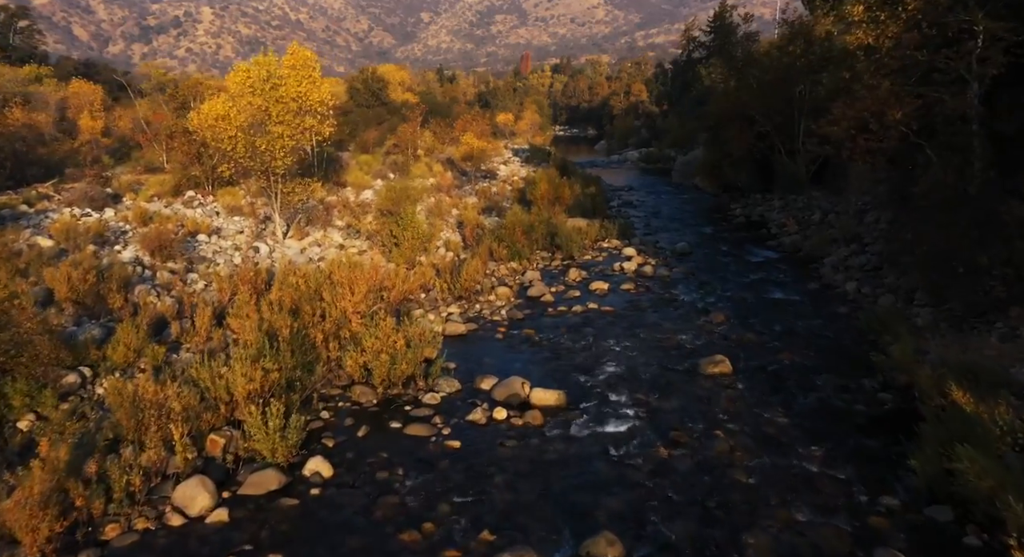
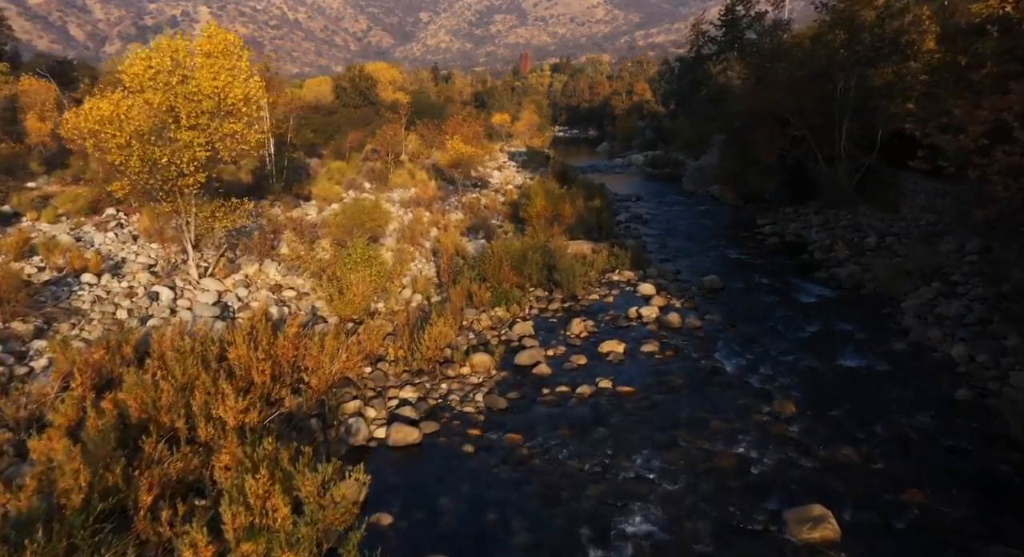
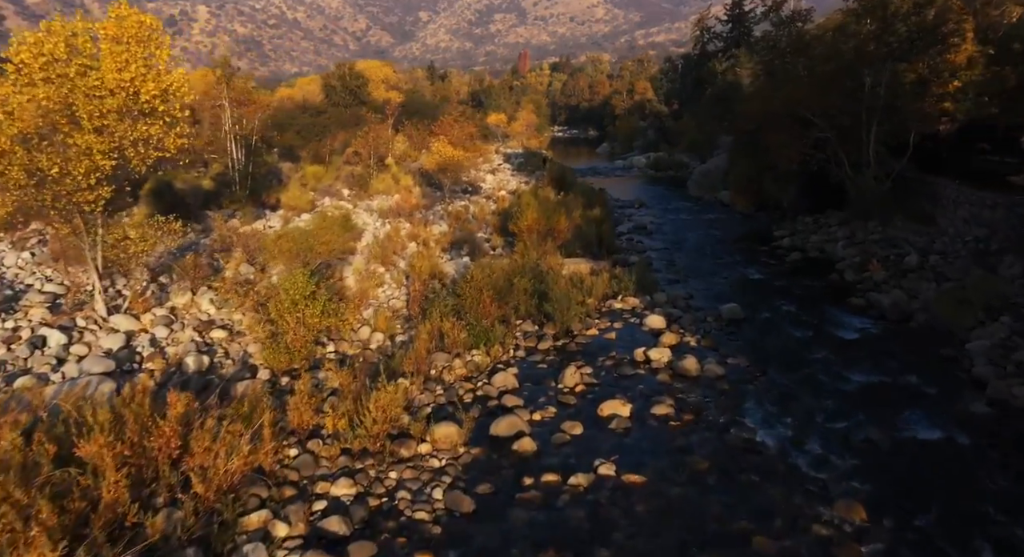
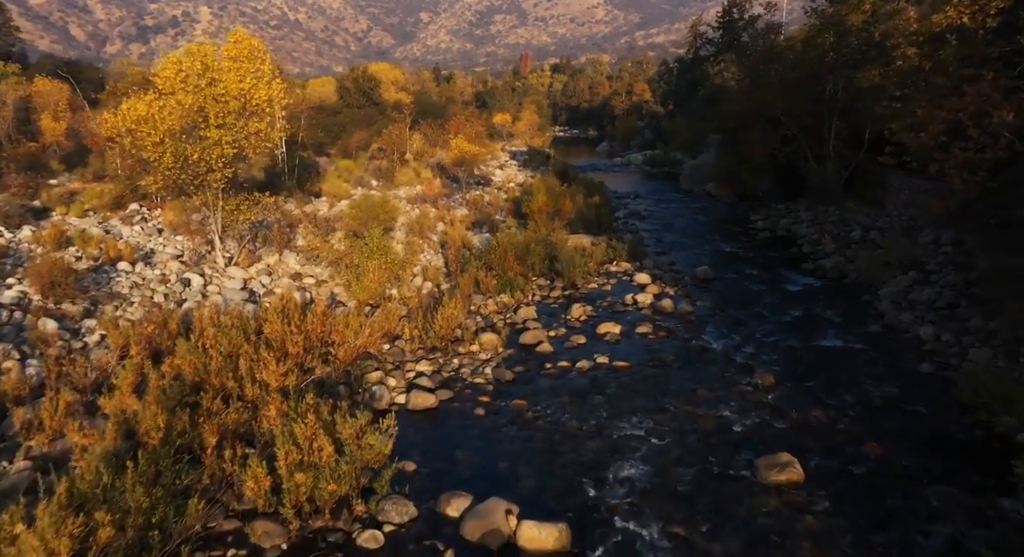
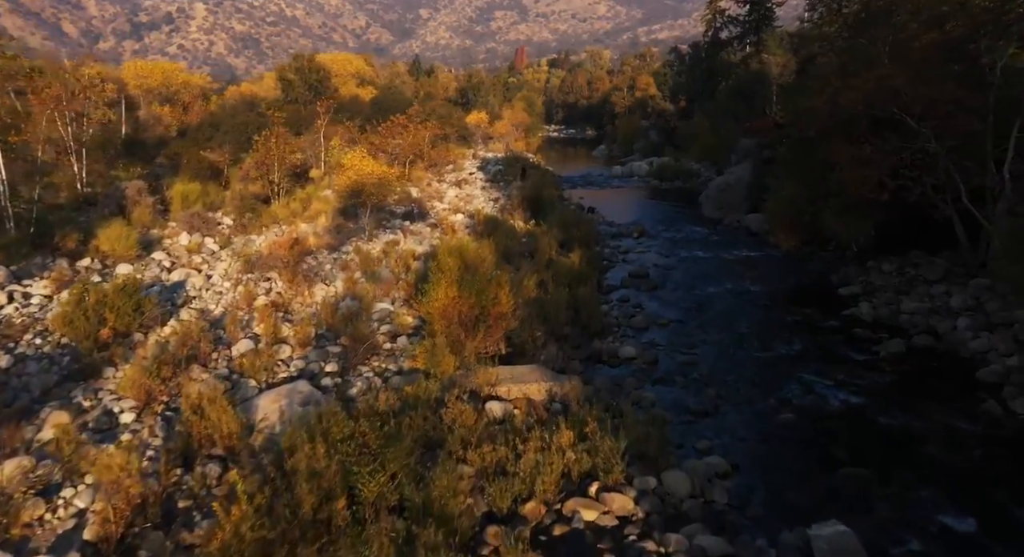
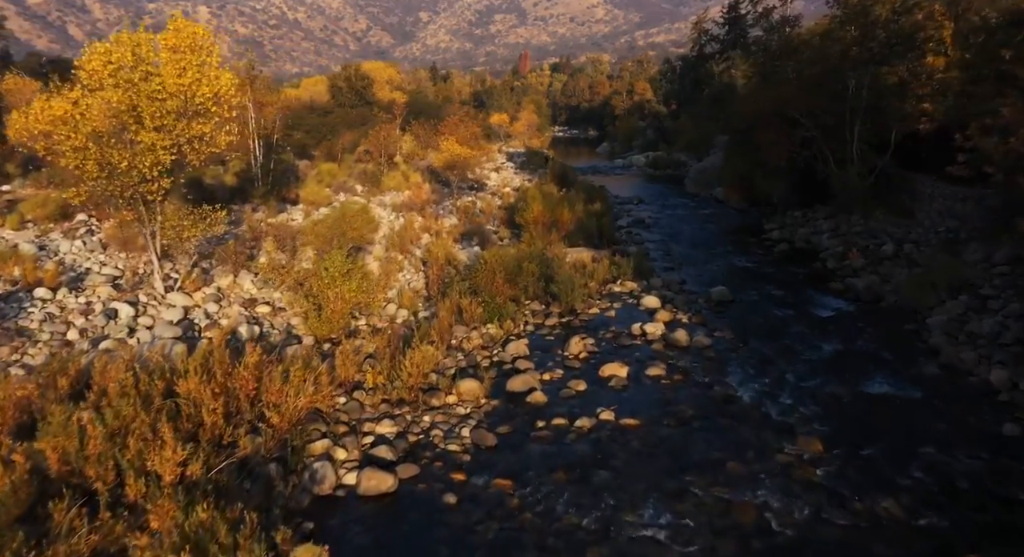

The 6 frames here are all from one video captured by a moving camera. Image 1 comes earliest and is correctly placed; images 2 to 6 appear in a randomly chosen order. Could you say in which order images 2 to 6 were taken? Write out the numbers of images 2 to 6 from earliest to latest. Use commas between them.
4, 2, 6, 3, 5
